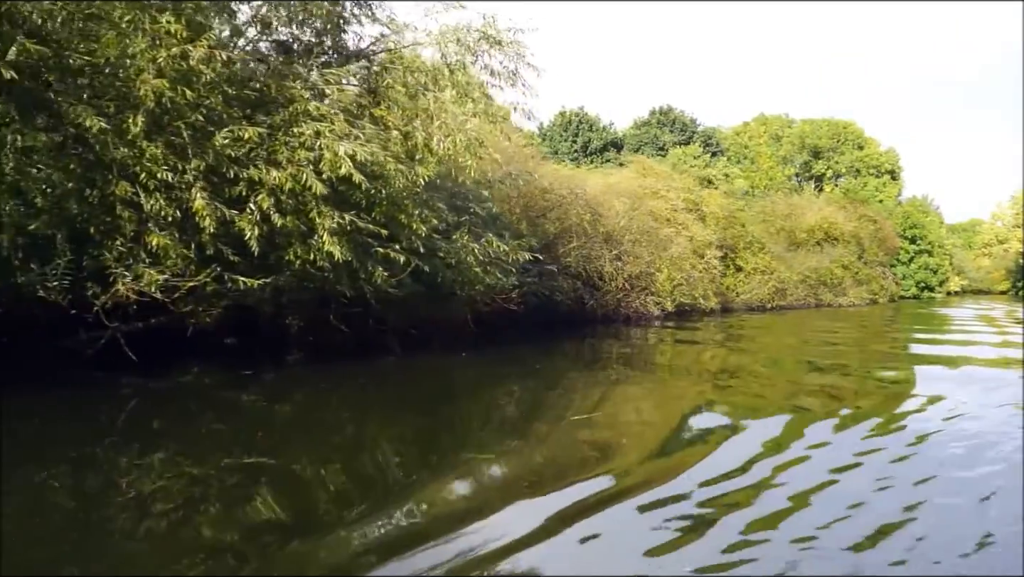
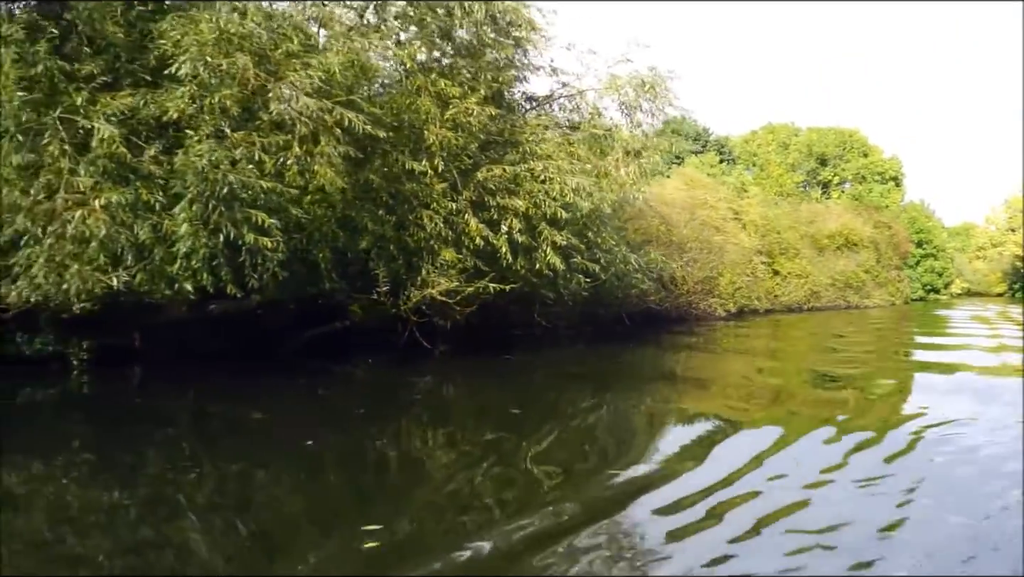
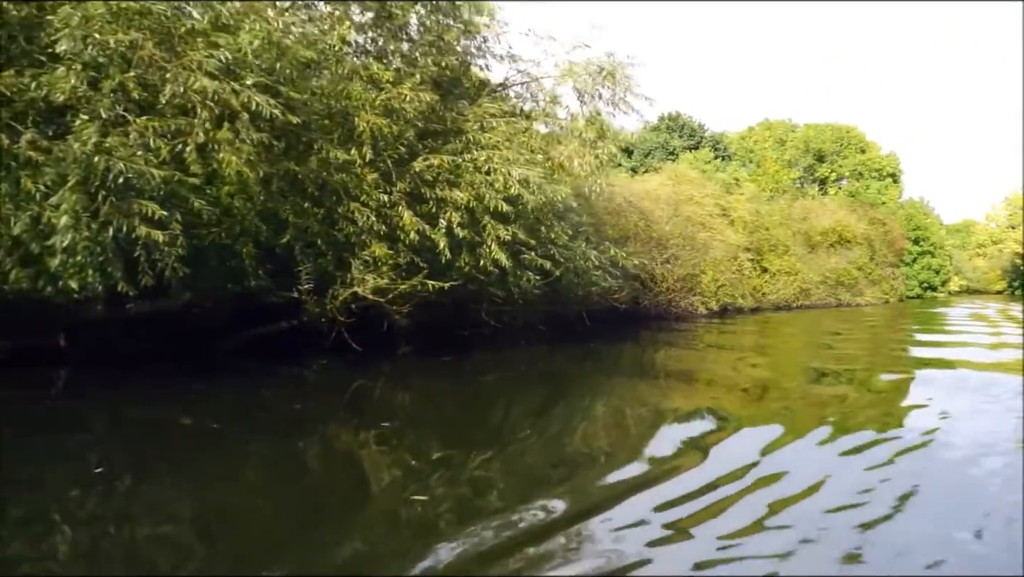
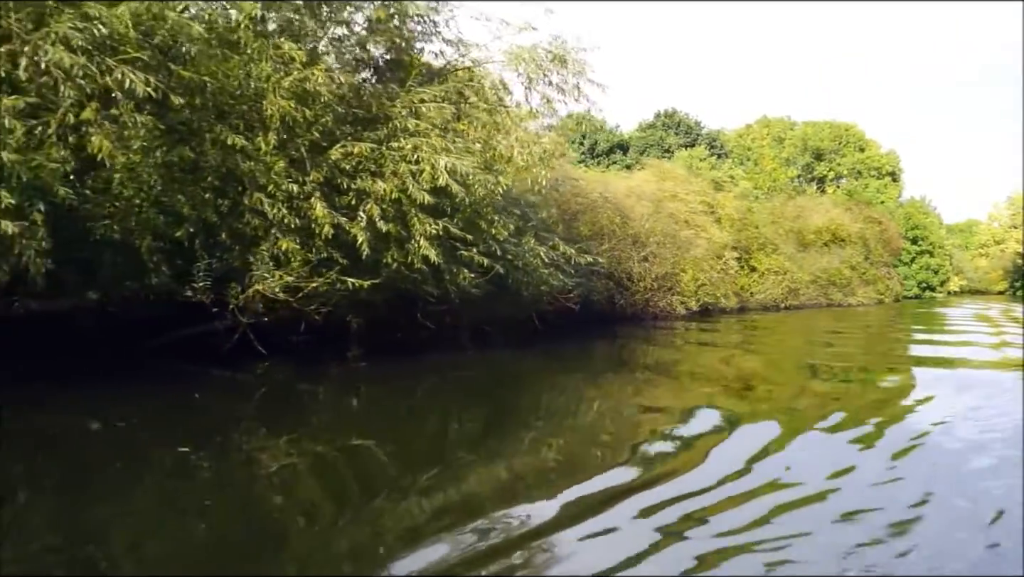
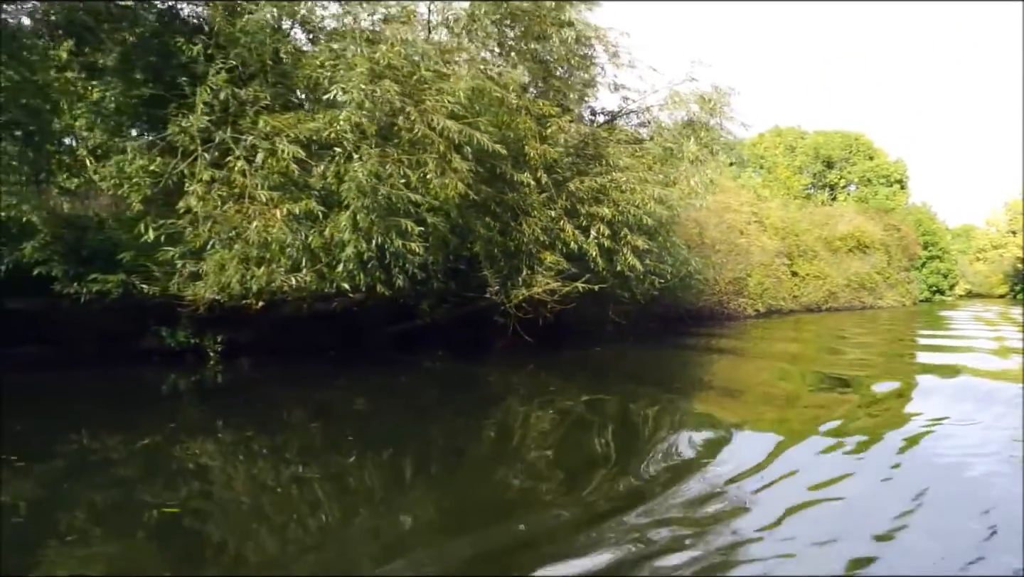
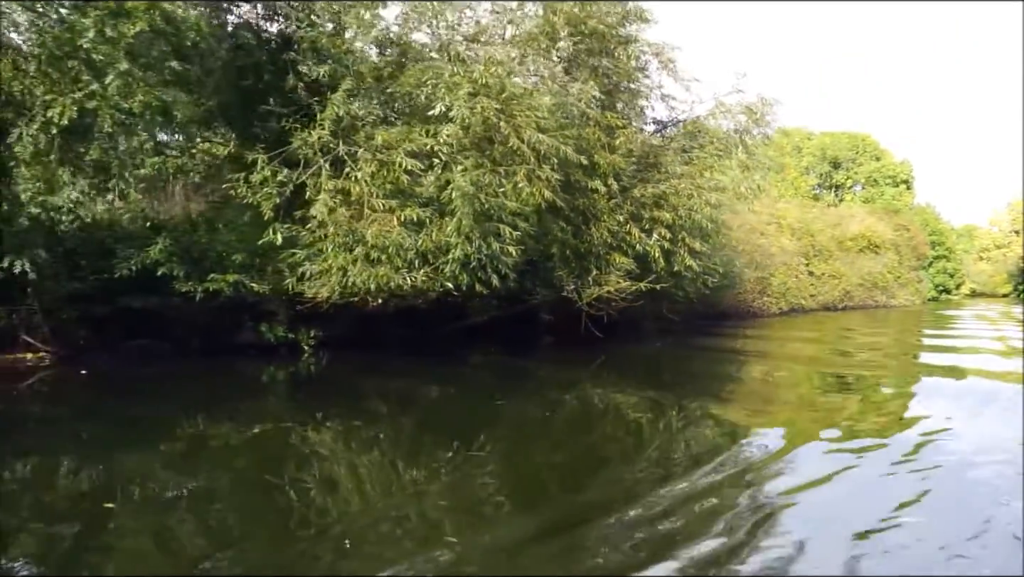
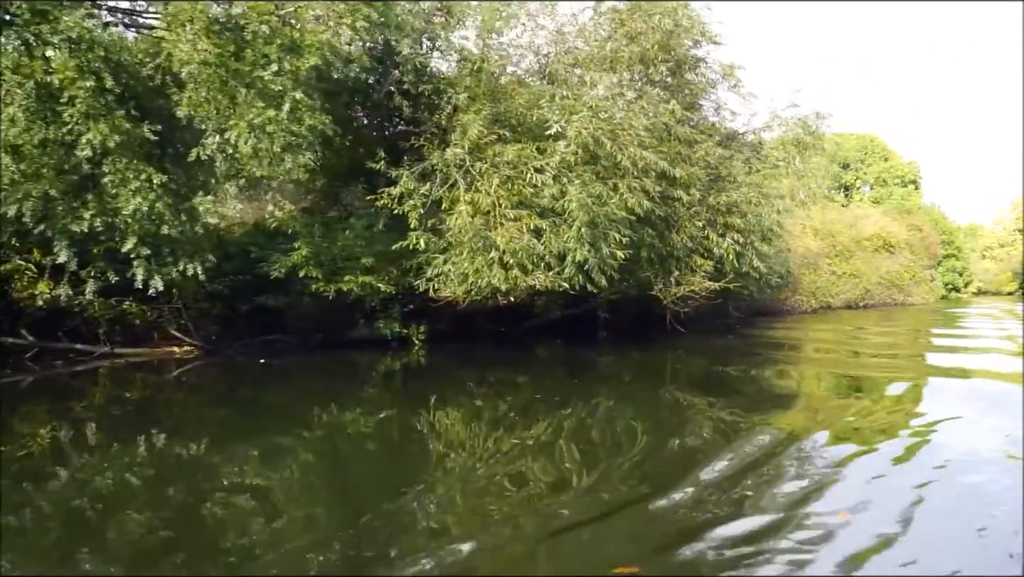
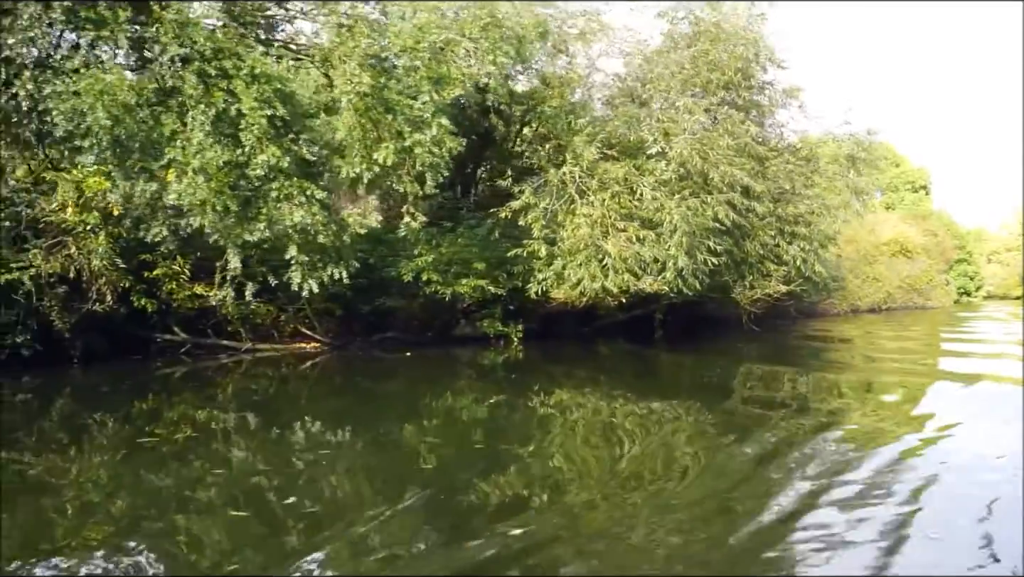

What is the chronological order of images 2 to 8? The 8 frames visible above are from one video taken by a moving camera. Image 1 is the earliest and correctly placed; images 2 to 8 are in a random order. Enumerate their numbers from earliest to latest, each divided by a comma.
4, 3, 2, 5, 6, 7, 8
